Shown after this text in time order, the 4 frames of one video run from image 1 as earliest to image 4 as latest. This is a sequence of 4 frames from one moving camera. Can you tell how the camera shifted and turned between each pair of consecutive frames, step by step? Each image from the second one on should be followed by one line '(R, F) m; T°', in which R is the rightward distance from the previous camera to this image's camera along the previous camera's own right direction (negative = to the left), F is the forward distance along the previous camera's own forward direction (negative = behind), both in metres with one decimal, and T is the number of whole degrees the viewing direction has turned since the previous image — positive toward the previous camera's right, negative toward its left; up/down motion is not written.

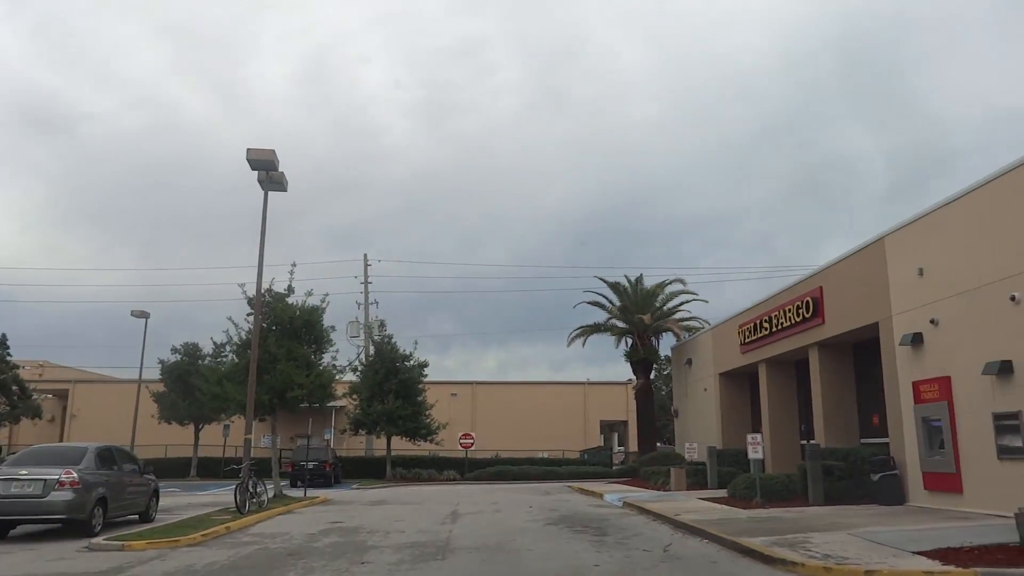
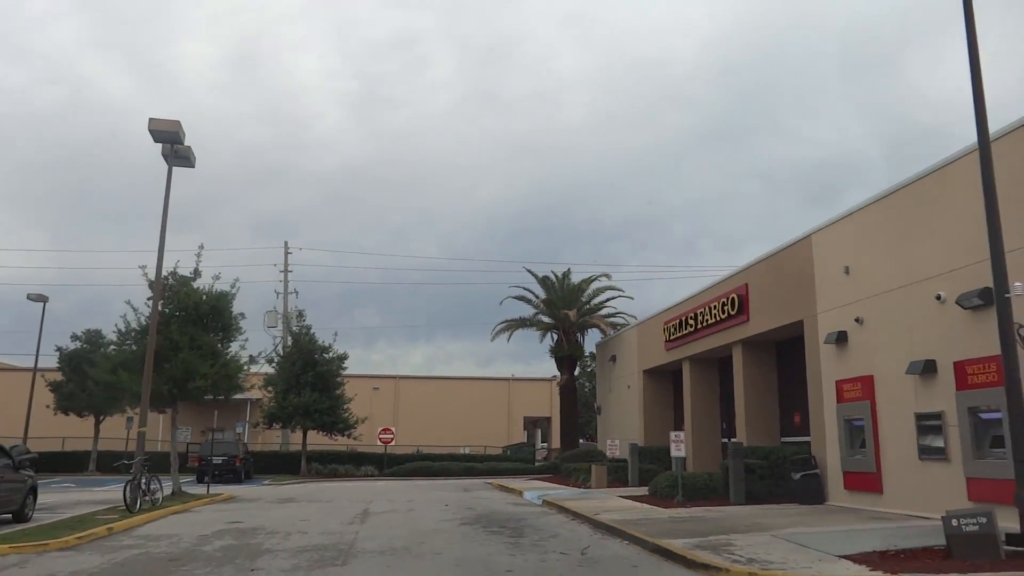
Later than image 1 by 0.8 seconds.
(+0.2, +0.9) m; +5°
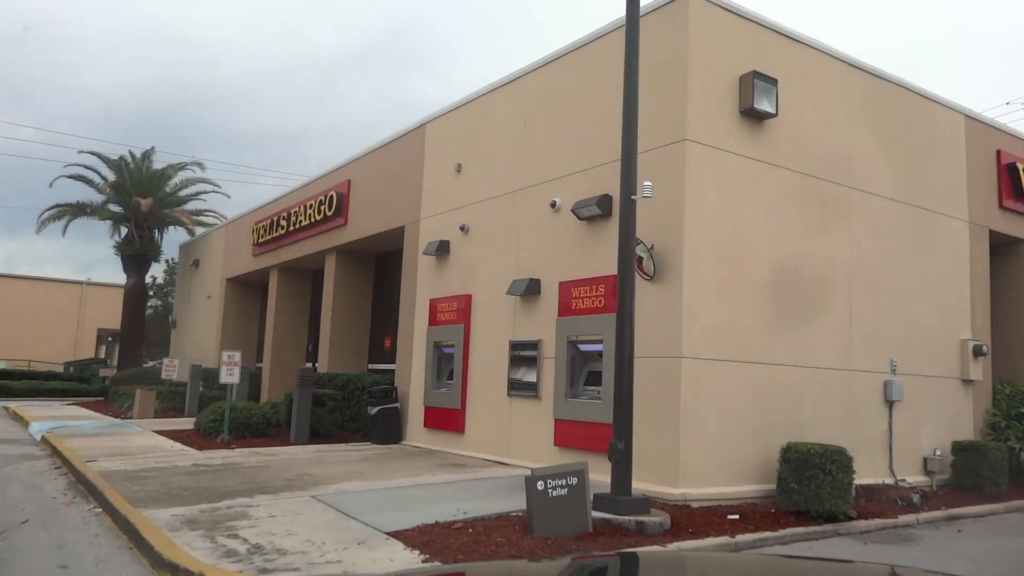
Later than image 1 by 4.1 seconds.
(+1.9, +3.8) m; +27°
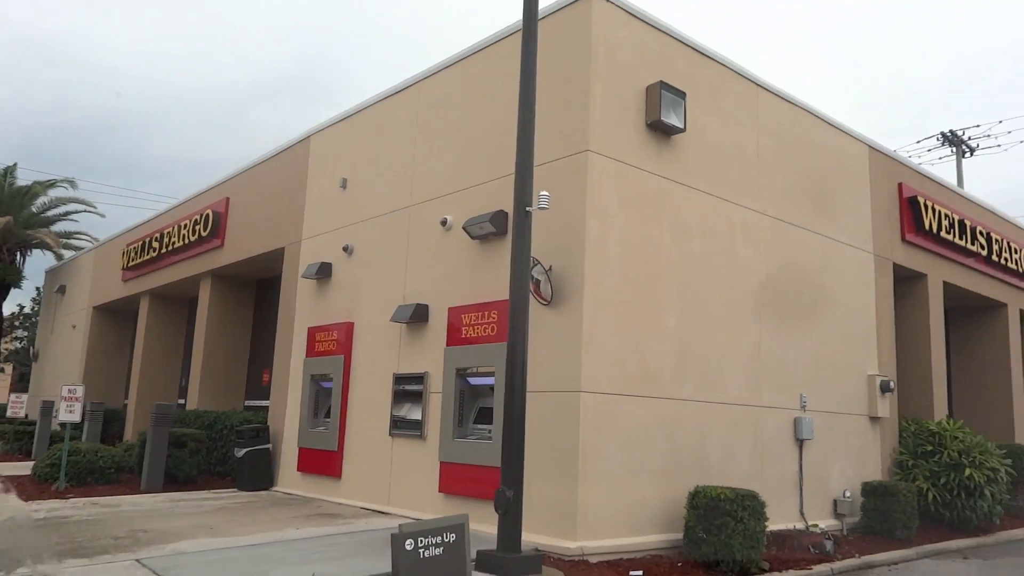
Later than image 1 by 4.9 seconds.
(+0.3, +1.1) m; +7°
